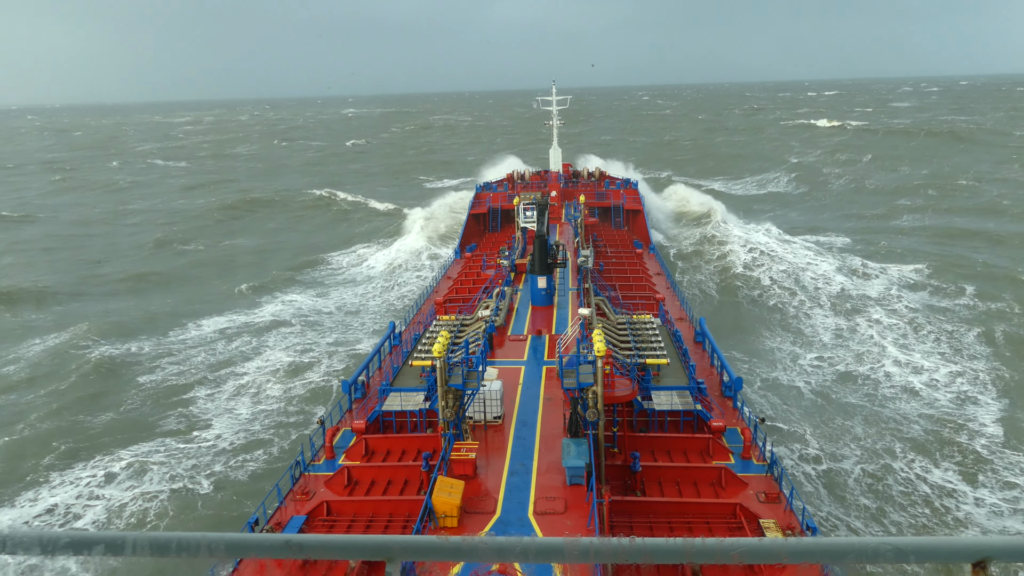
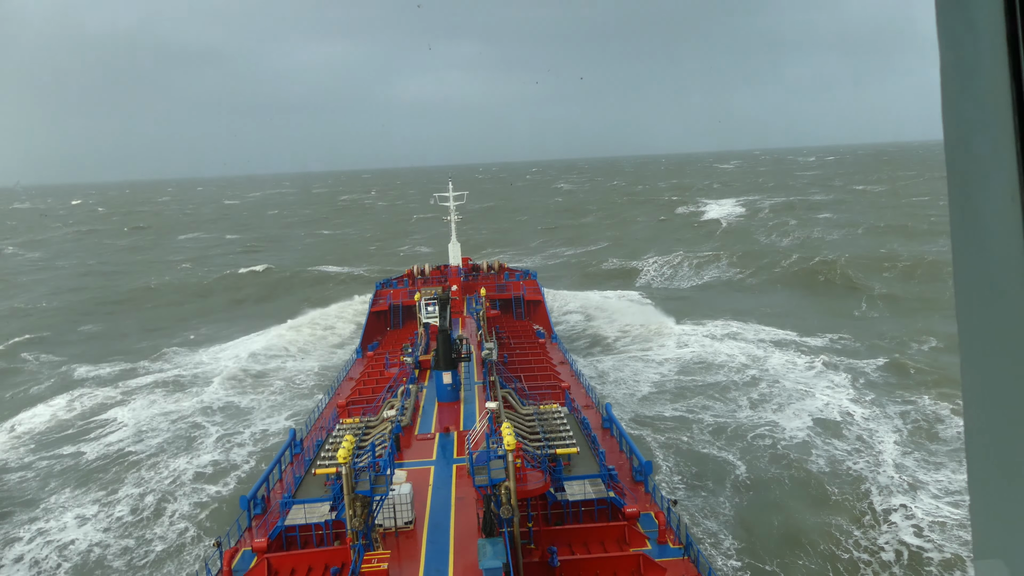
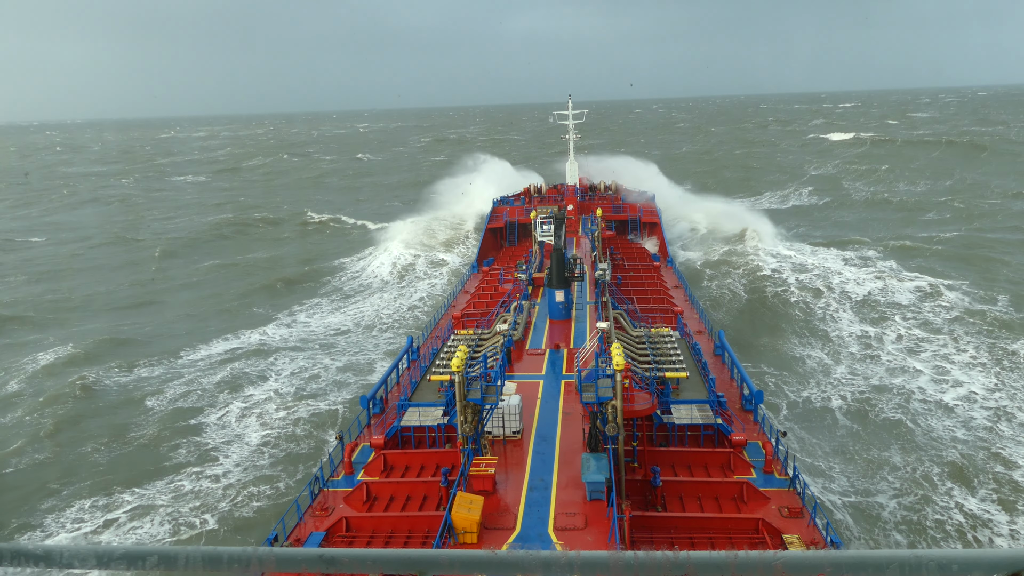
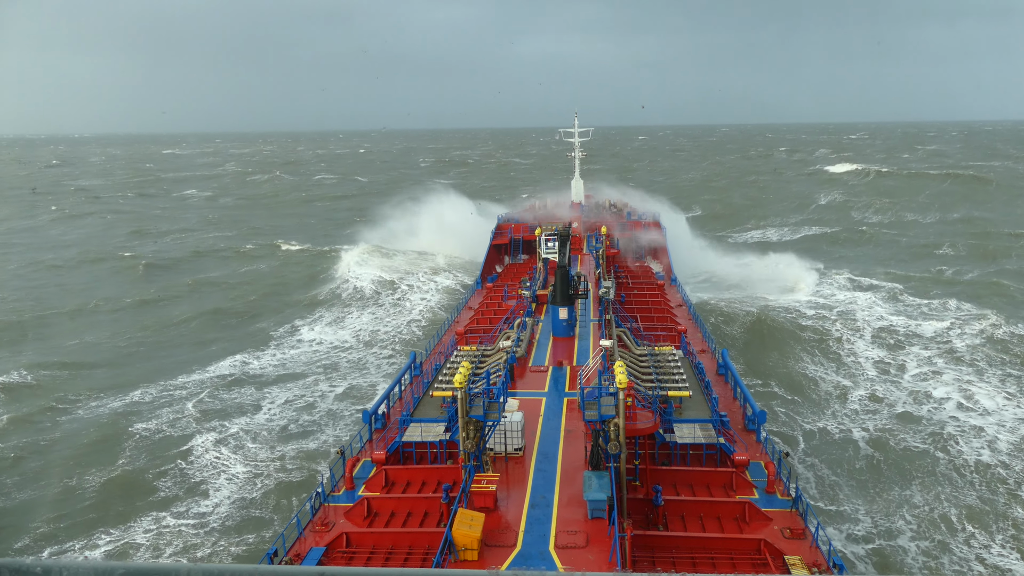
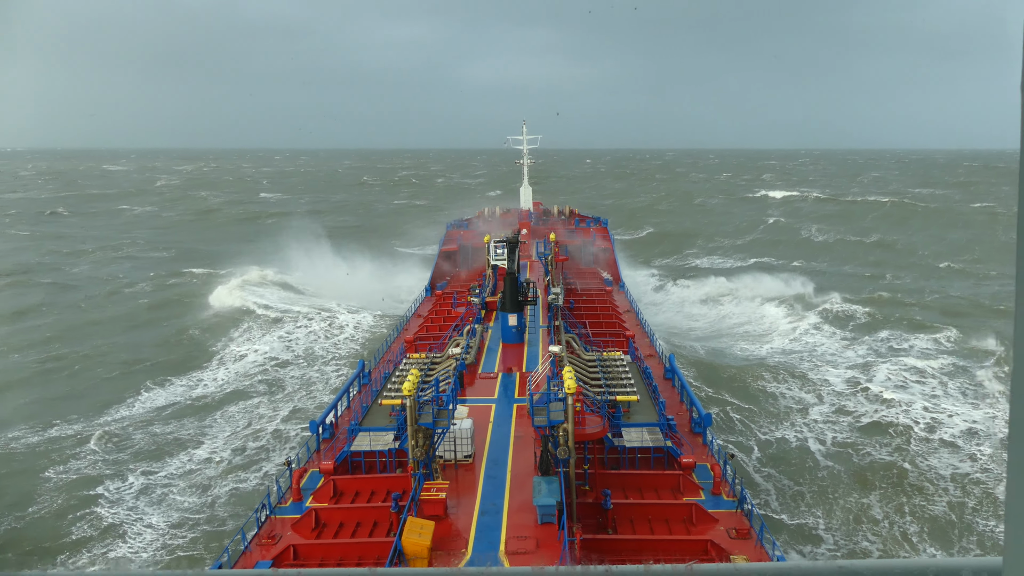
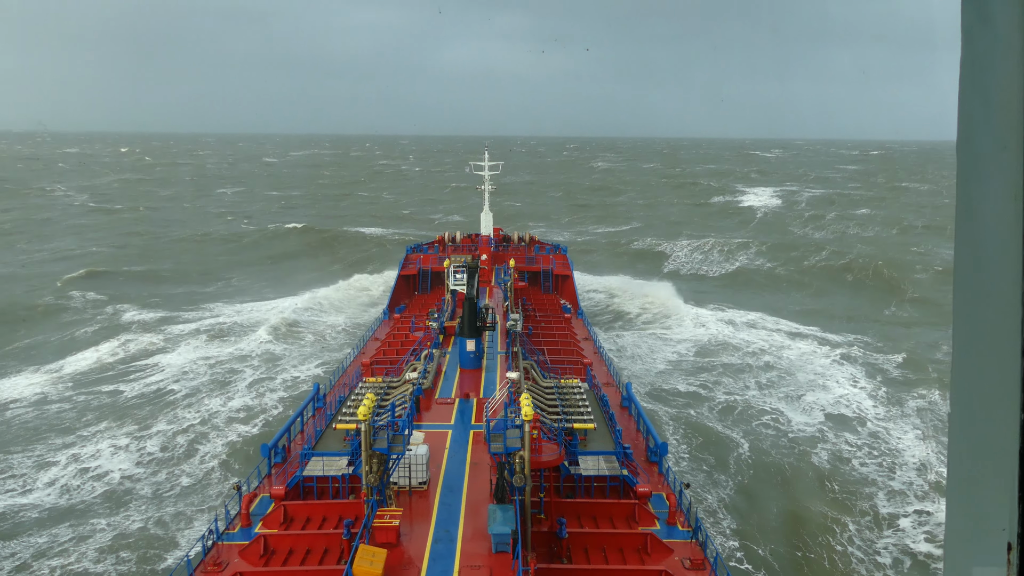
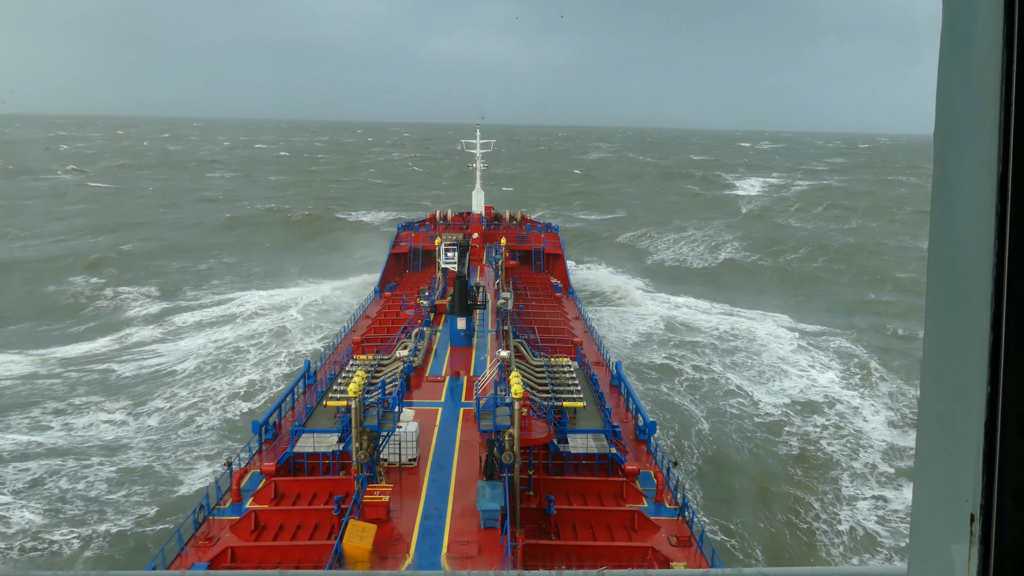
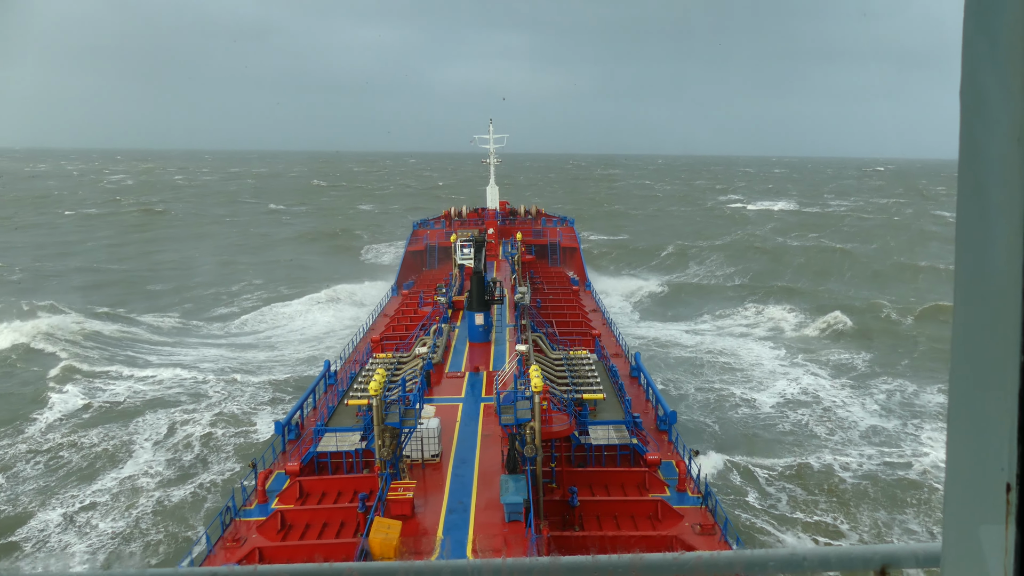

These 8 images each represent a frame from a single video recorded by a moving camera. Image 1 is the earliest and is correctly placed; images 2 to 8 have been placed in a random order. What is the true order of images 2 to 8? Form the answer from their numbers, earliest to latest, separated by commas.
3, 4, 5, 8, 7, 6, 2
